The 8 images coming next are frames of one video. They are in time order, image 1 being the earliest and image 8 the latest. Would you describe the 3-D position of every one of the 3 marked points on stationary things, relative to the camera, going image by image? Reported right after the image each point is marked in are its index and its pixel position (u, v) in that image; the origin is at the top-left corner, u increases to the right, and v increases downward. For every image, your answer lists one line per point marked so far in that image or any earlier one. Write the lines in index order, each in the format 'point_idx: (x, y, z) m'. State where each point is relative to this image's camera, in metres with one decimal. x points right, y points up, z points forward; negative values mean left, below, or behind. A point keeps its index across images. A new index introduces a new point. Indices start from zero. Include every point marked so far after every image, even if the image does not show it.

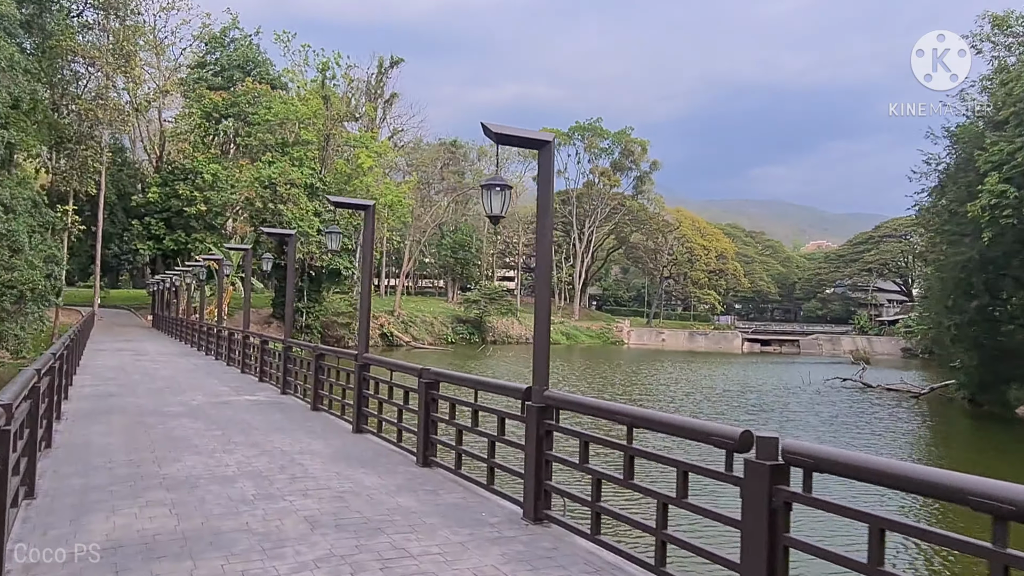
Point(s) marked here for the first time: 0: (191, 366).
0: (-4.4, -1.1, +10.0) m
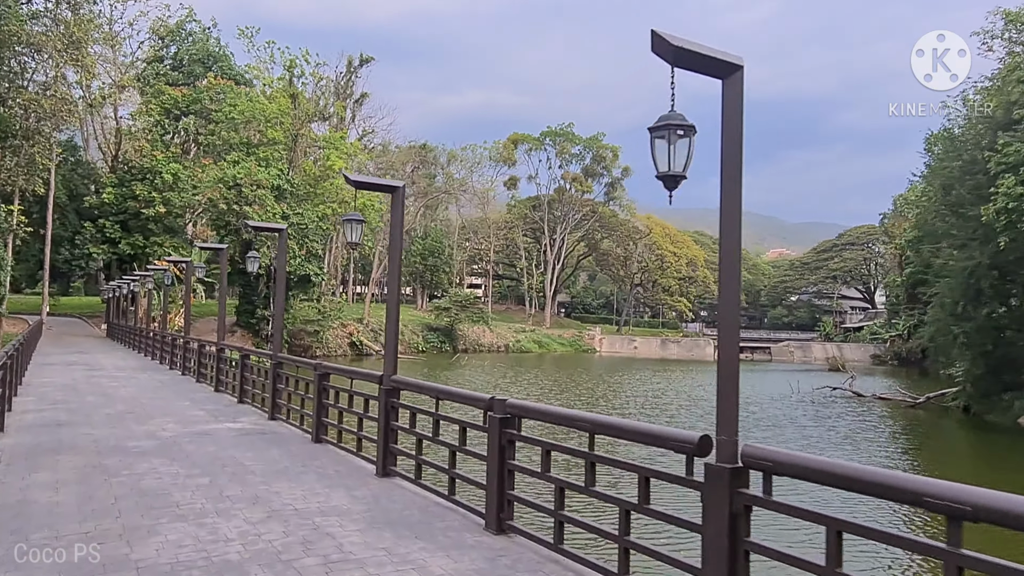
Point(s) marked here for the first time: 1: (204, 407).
0: (-4.3, -1.2, +8.8) m
1: (-2.8, -1.1, +6.6) m
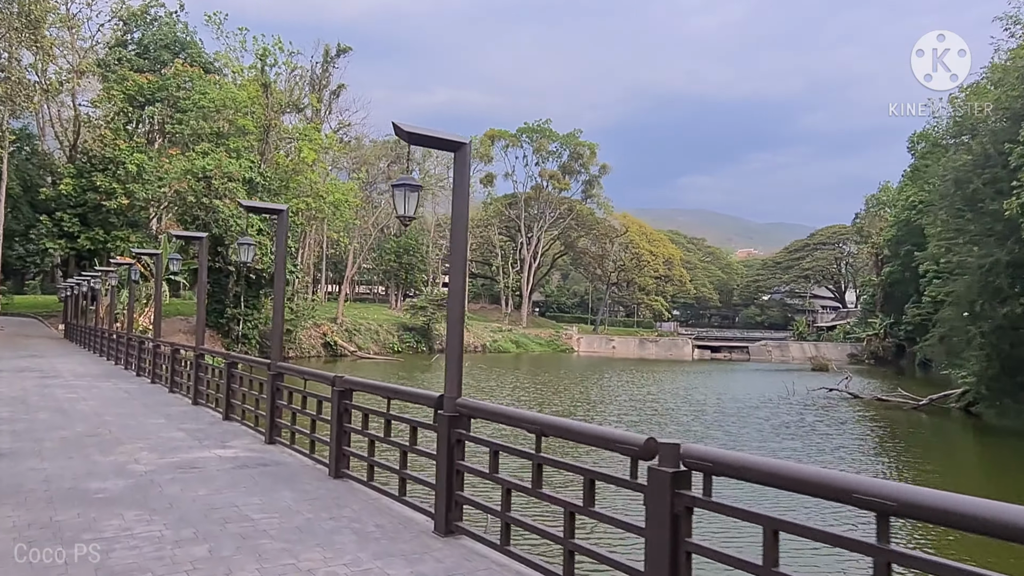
0: (-4.0, -1.1, +7.6) m
1: (-2.5, -1.0, +5.5) m
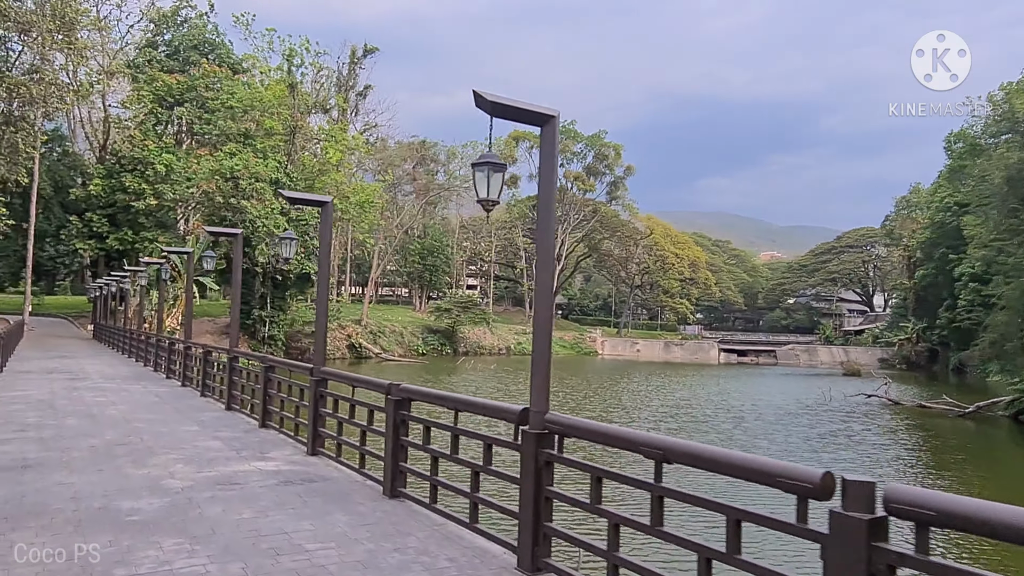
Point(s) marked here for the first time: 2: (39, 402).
0: (-3.6, -1.1, +7.3) m
1: (-2.1, -1.0, +5.2) m
2: (-4.5, -1.1, +7.0) m
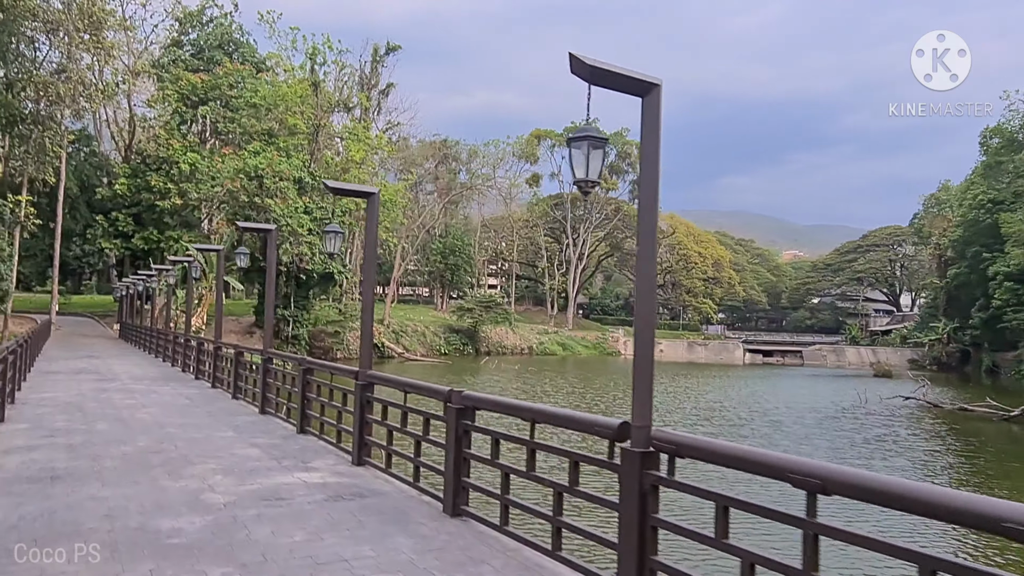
0: (-3.2, -1.1, +7.0) m
1: (-1.7, -1.0, +4.9) m
2: (-4.1, -1.1, +6.7) m
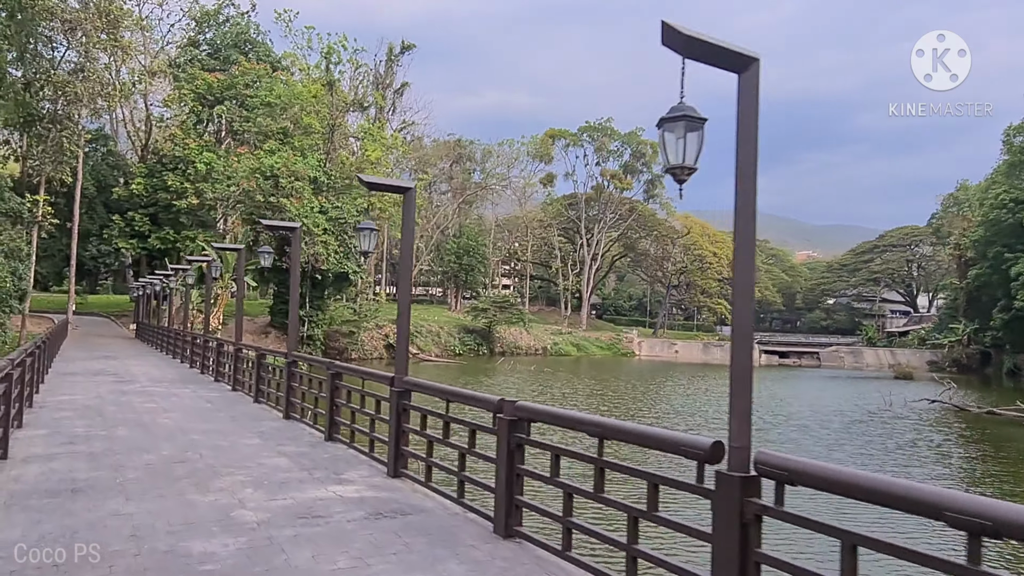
0: (-2.9, -1.1, +6.8) m
1: (-1.5, -1.0, +4.6) m
2: (-3.8, -1.1, +6.5) m
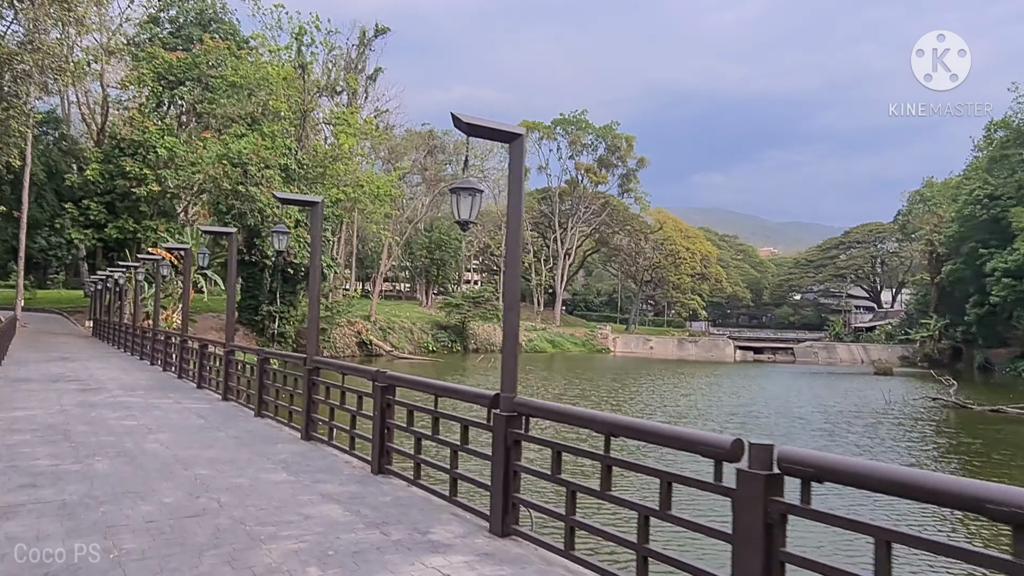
0: (-2.4, -1.0, +5.6) m
1: (-0.9, -1.0, +3.5) m
2: (-3.3, -1.0, +5.3) m
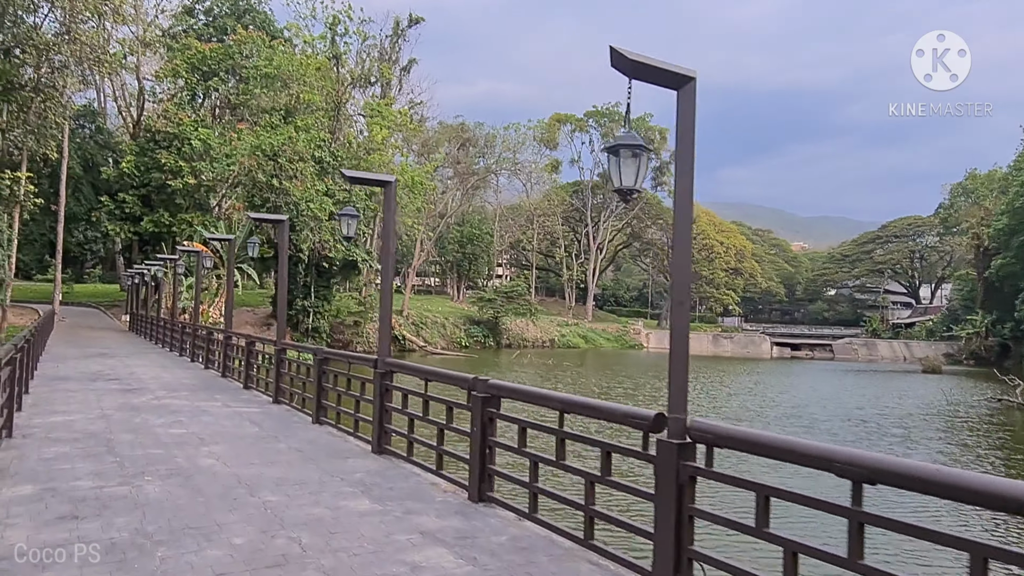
0: (-1.8, -1.0, +5.0) m
1: (-0.4, -0.9, +2.9) m
2: (-2.7, -0.9, +4.7) m
